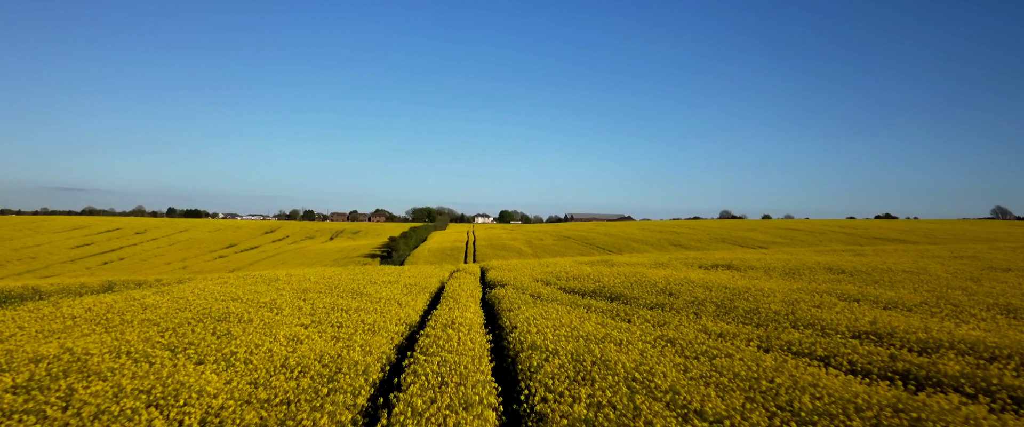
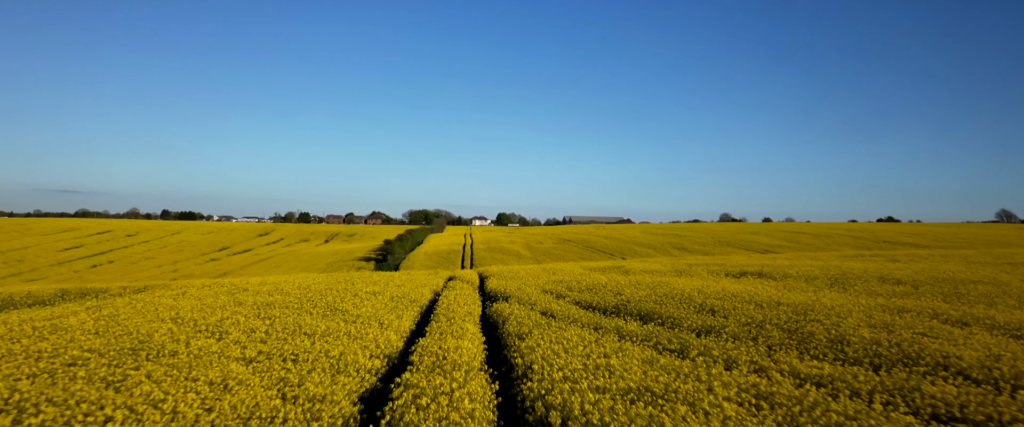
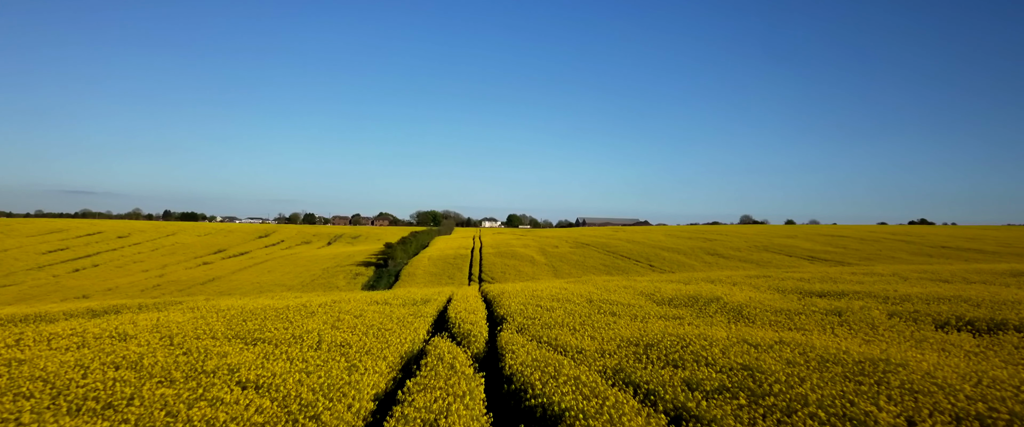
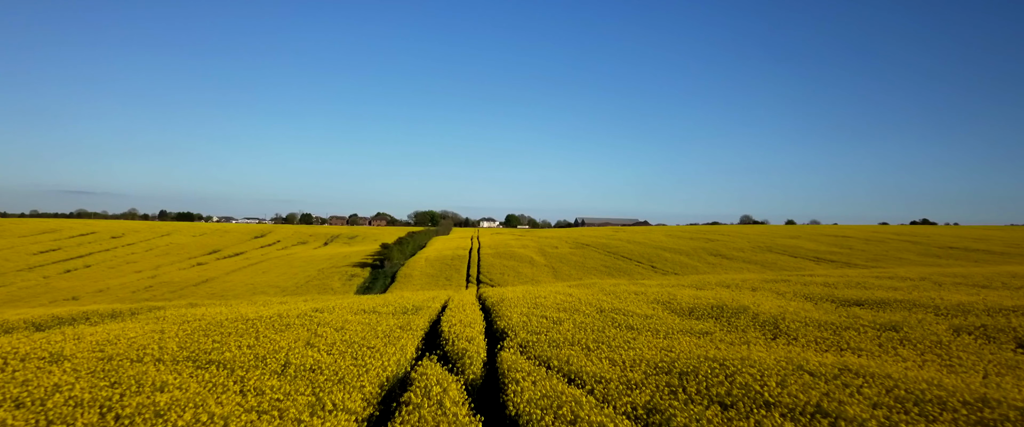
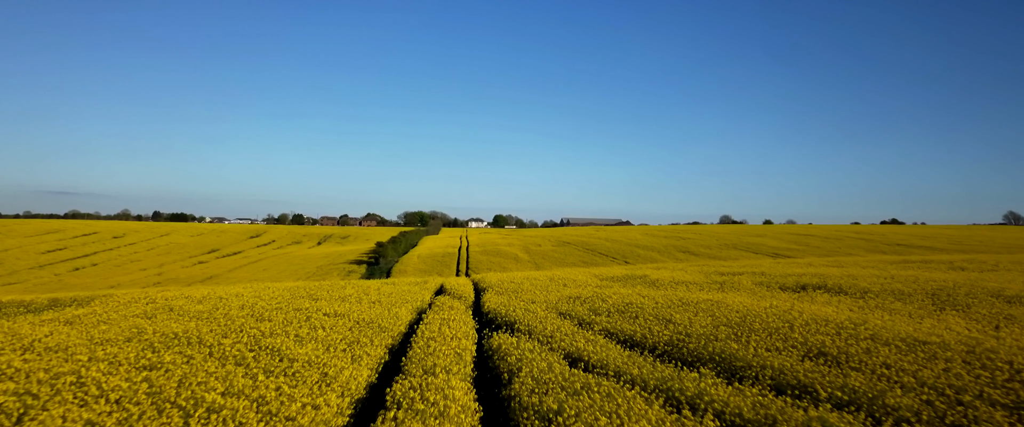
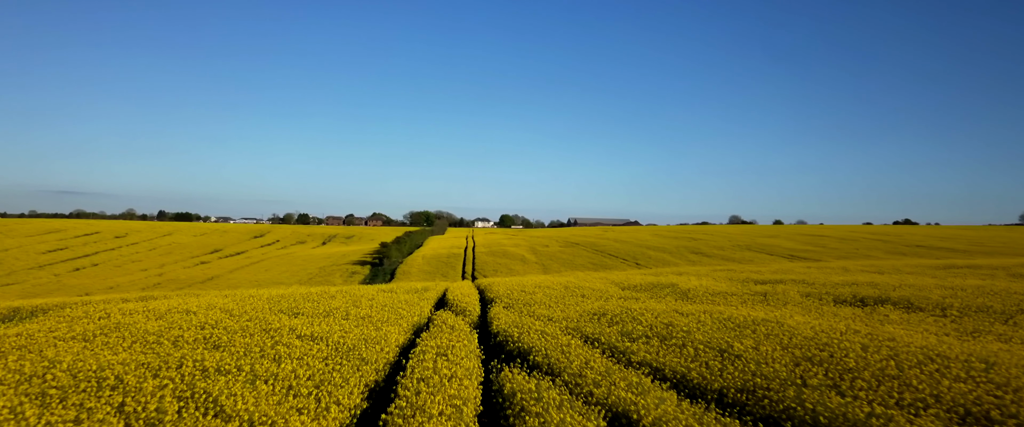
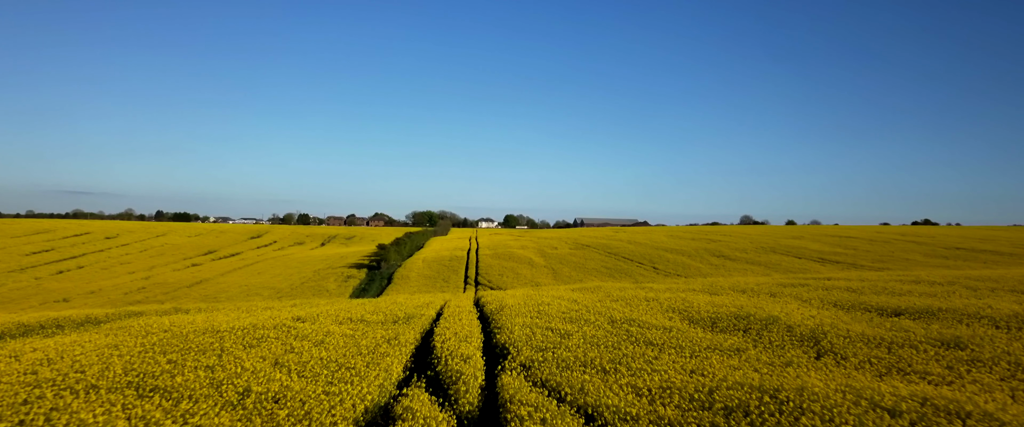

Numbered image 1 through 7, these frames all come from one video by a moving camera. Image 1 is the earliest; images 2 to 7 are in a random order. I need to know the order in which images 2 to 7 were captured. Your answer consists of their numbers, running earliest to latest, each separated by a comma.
2, 5, 6, 3, 4, 7
